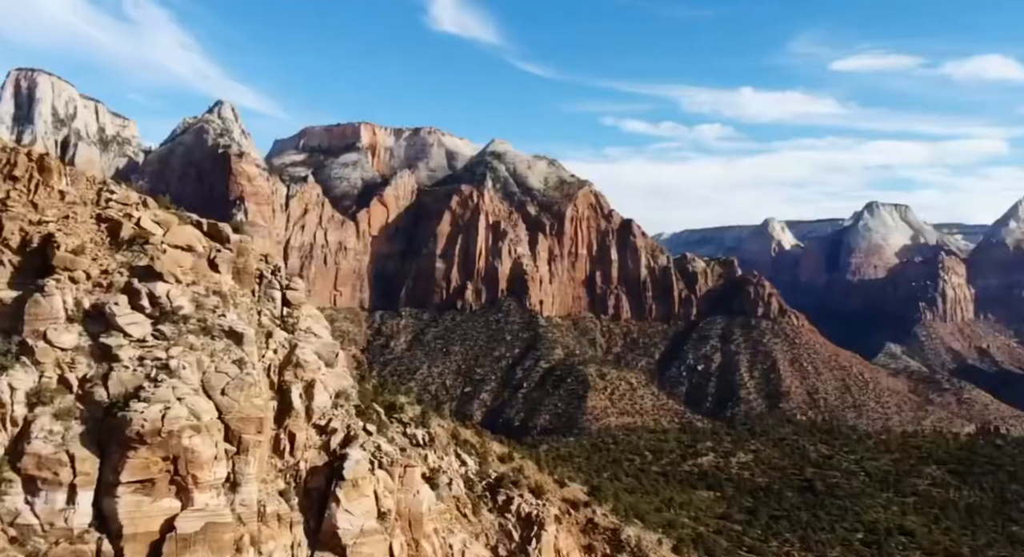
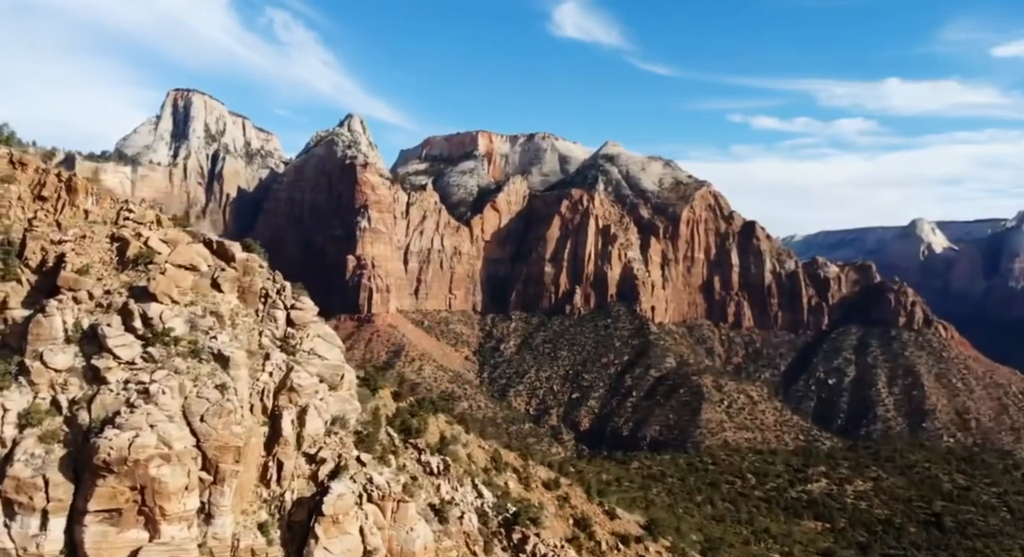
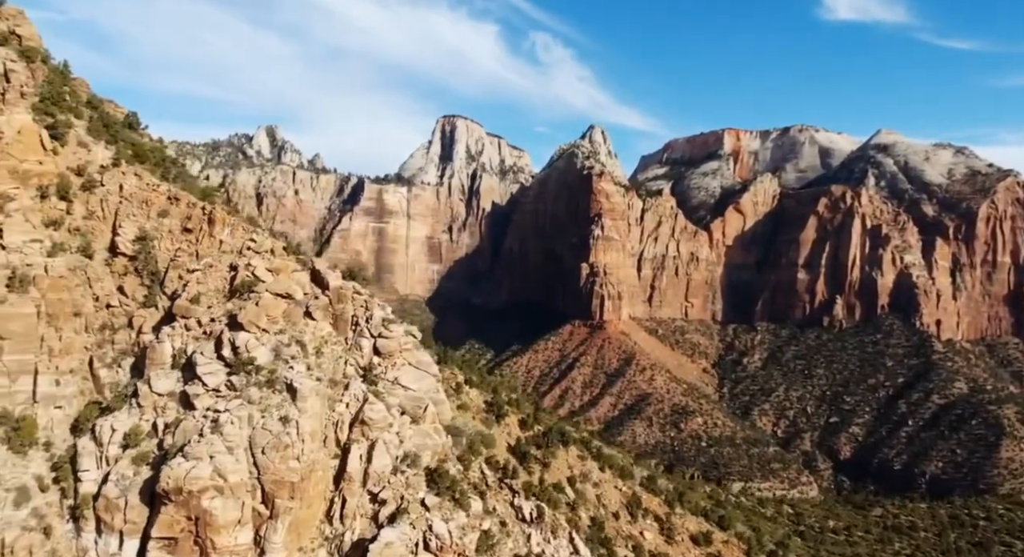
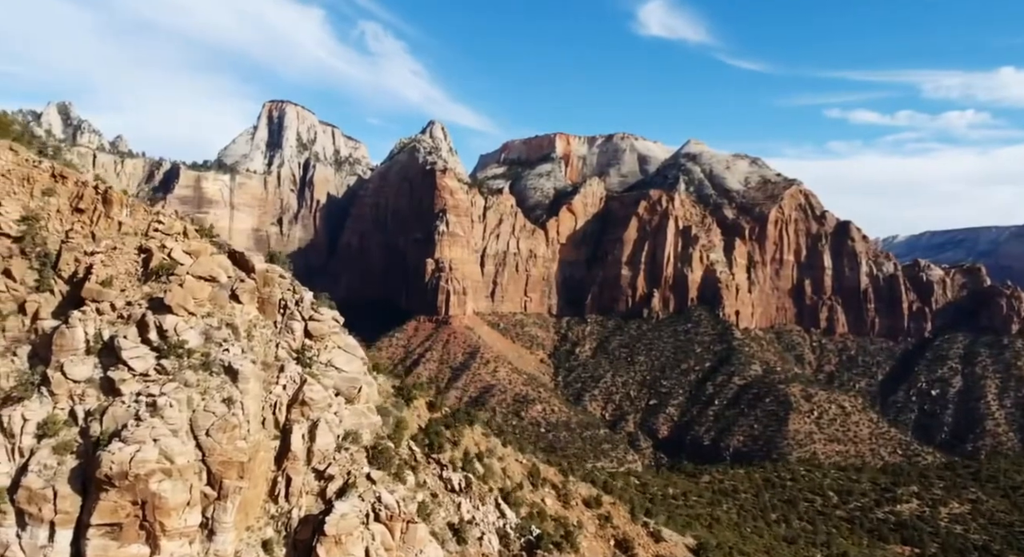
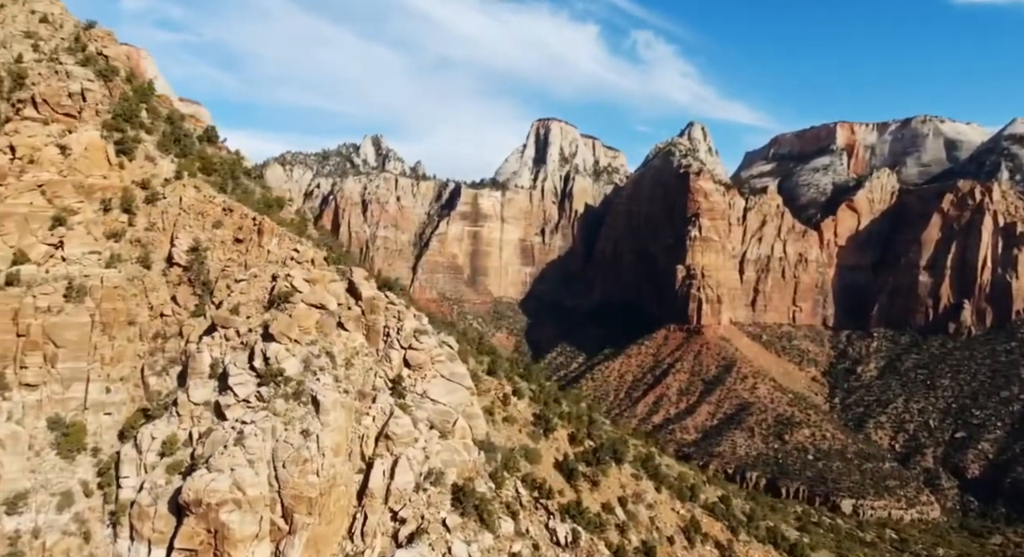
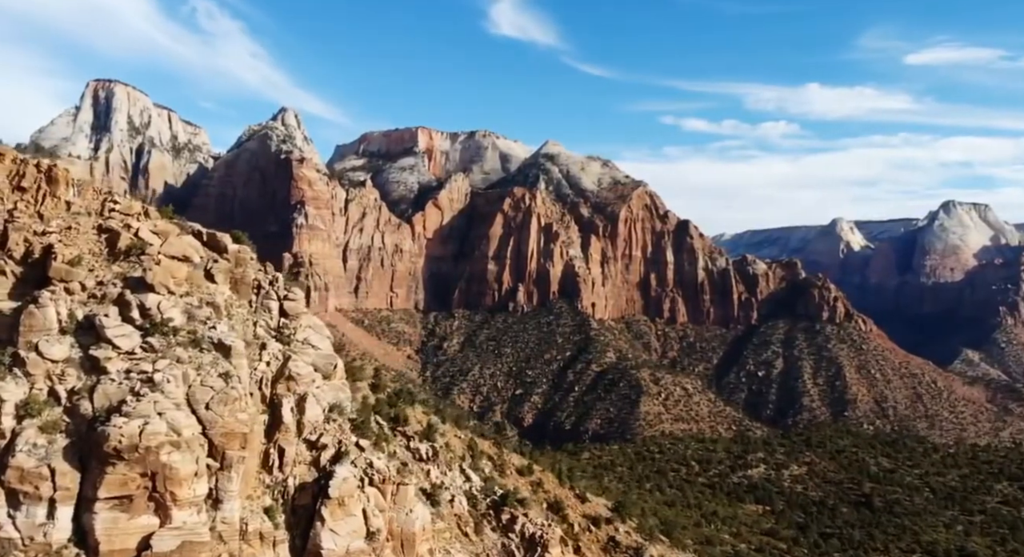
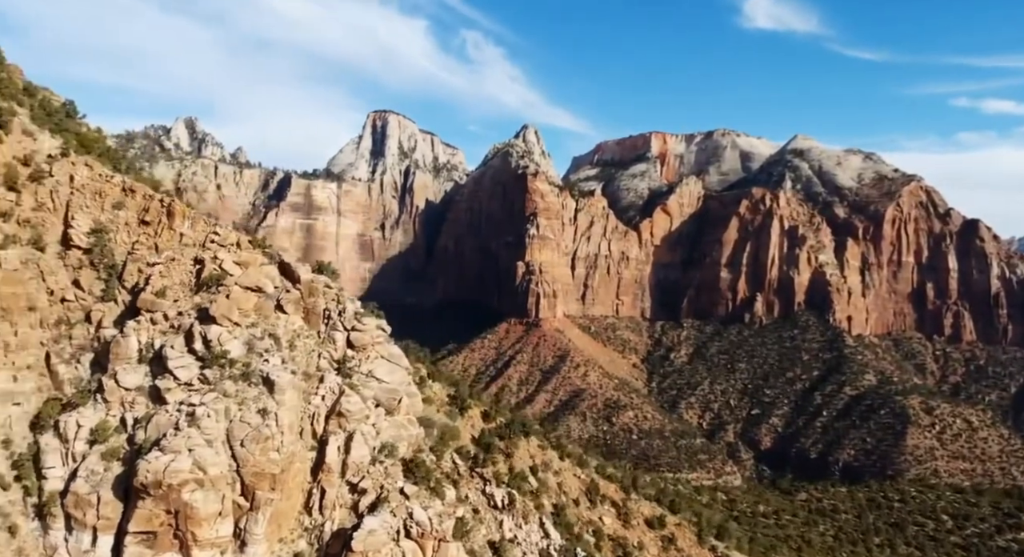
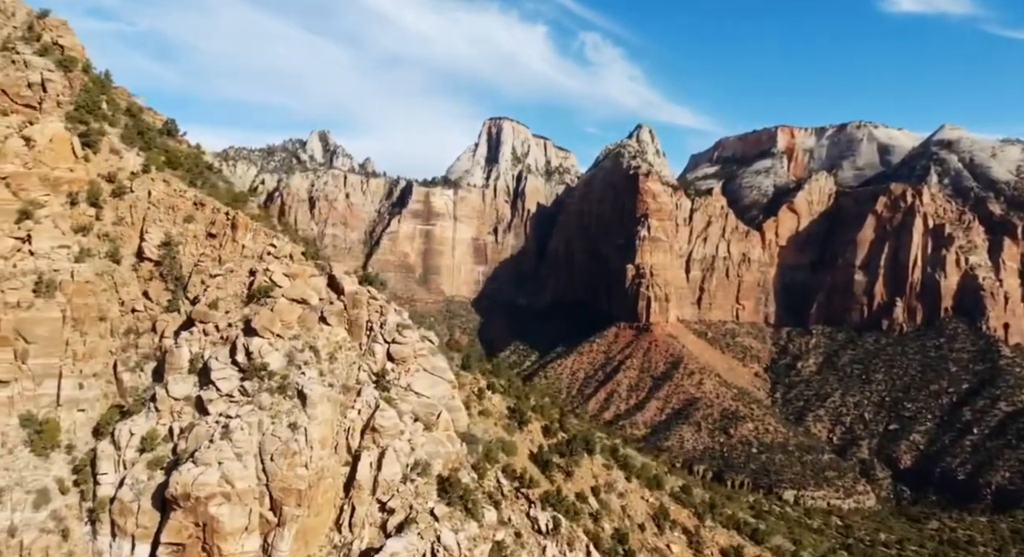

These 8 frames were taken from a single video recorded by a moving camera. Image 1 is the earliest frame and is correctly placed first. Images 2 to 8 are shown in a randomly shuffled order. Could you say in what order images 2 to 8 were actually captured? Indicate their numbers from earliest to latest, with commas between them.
6, 2, 4, 7, 3, 8, 5
